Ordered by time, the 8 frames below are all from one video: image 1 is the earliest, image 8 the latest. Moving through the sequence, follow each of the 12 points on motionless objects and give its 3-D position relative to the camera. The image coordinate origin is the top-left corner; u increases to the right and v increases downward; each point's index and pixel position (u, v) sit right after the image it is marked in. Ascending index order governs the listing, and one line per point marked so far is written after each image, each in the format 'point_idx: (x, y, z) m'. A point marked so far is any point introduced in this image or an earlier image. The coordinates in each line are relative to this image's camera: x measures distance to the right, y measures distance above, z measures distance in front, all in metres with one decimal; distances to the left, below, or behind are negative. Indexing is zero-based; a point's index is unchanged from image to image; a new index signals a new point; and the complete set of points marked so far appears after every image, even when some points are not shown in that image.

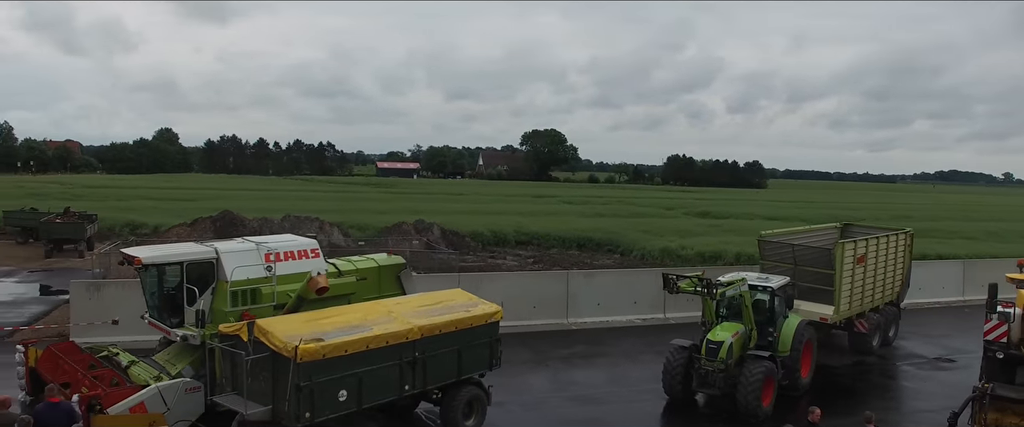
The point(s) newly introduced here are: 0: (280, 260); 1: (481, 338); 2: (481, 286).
0: (-3.5, -0.7, +9.5) m
1: (-0.4, -1.6, +8.2) m
2: (-0.7, -1.7, +14.7) m
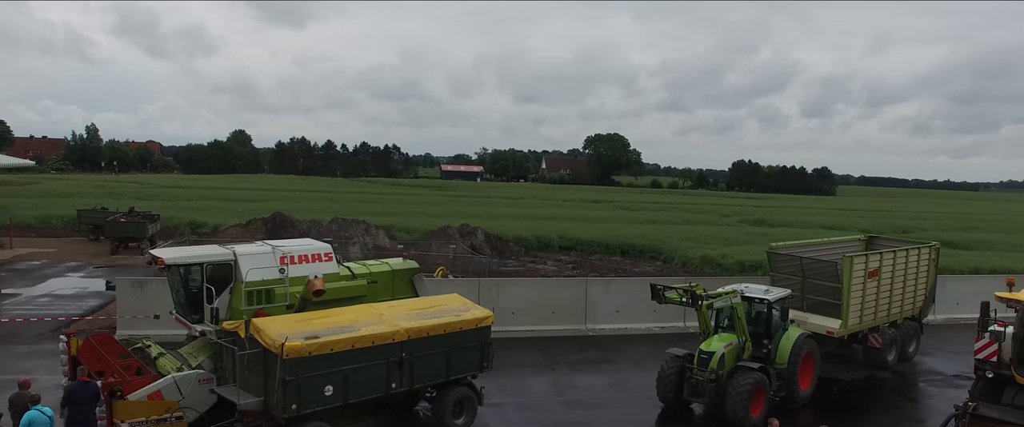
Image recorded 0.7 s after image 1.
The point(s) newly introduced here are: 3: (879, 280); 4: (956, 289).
0: (-3.5, -0.8, +10.2) m
1: (-0.5, -1.8, +8.6) m
2: (-0.3, -1.9, +15.1) m
3: (+7.1, -1.3, +12.2) m
4: (+11.4, -2.1, +18.0) m
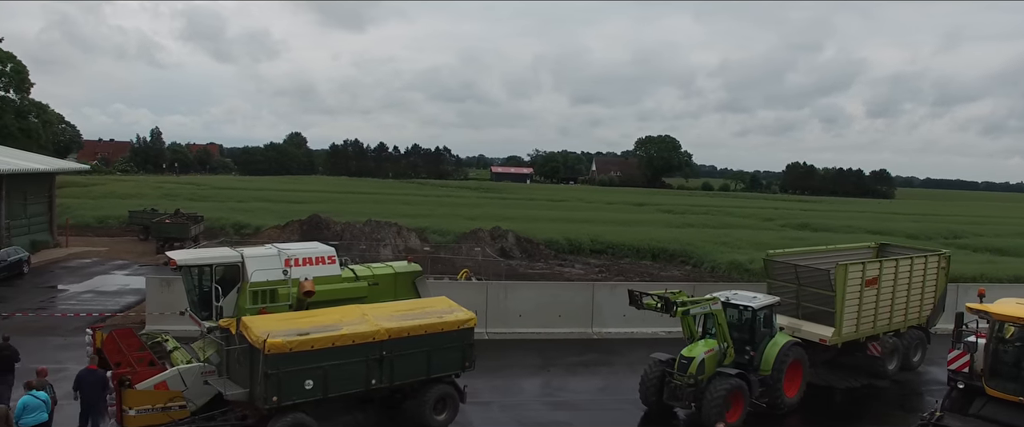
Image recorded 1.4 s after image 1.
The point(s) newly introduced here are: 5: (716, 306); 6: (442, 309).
0: (-3.7, -0.9, +10.9) m
1: (-0.8, -1.9, +9.1) m
2: (-0.1, -2.0, +15.5) m
3: (+7.0, -1.4, +12.1) m
4: (+11.7, -2.3, +17.5) m
5: (+3.1, -1.4, +9.6) m
6: (-1.0, -1.4, +9.3) m
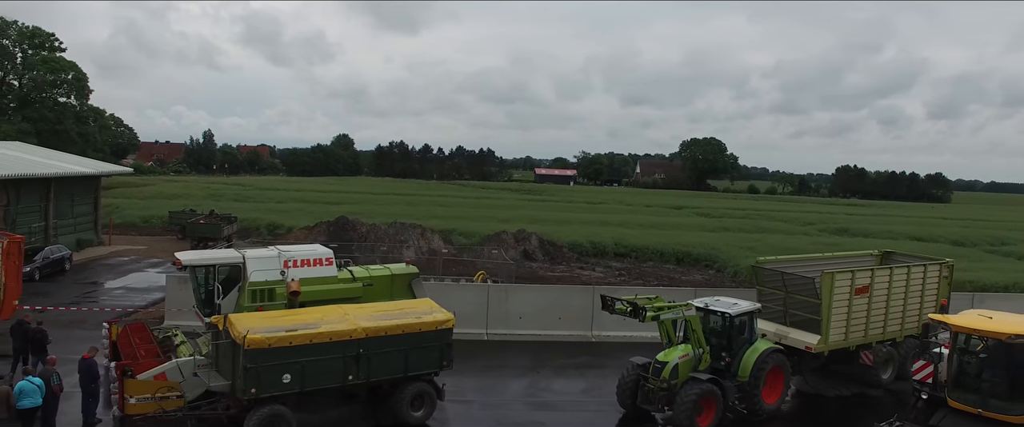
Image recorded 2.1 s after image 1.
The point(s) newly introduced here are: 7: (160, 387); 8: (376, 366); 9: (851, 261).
0: (-3.9, -0.9, +11.5) m
1: (-1.2, -1.9, +9.5) m
2: (-0.1, -2.1, +15.9) m
3: (+6.8, -1.6, +12.0) m
4: (+11.9, -2.5, +17.2) m
5: (+2.7, -1.5, +9.8) m
6: (-1.4, -1.5, +9.8) m
7: (-5.1, -2.5, +9.2) m
8: (-1.9, -2.2, +9.0) m
9: (+7.5, -1.0, +14.0) m
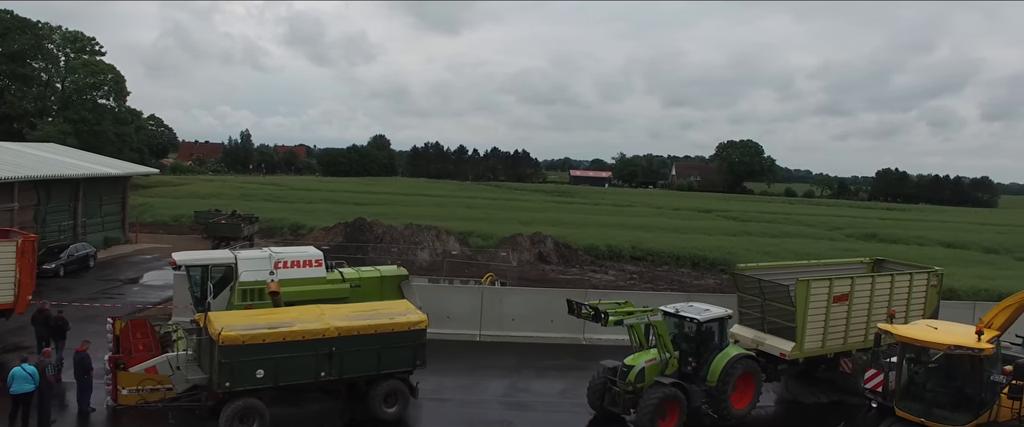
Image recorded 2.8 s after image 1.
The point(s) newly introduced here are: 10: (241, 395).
0: (-4.3, -1.0, +12.0) m
1: (-1.7, -2.0, +9.9) m
2: (-0.3, -2.2, +16.2) m
3: (+6.4, -1.7, +12.1) m
4: (+11.7, -2.7, +16.9) m
5: (+2.3, -1.7, +10.0) m
6: (-1.9, -1.6, +10.2) m
7: (-5.6, -2.6, +9.8) m
8: (-2.4, -2.3, +9.5) m
9: (+7.3, -1.2, +14.0) m
10: (-3.8, -2.6, +8.9) m
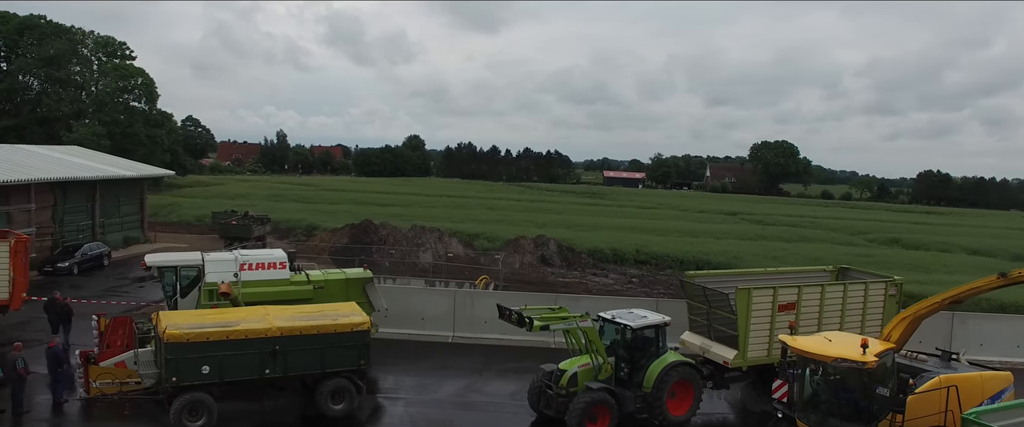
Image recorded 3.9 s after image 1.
0: (-5.2, -1.1, +12.7) m
1: (-2.7, -2.1, +10.5) m
2: (-1.0, -2.3, +16.7) m
3: (+5.5, -1.9, +12.2) m
4: (+11.0, -2.9, +16.9) m
5: (+1.2, -1.8, +10.4) m
6: (-2.9, -1.7, +10.8) m
7: (-6.6, -2.7, +10.5) m
8: (-3.5, -2.4, +10.1) m
9: (+6.4, -1.4, +14.2) m
10: (-4.9, -2.7, +9.6) m
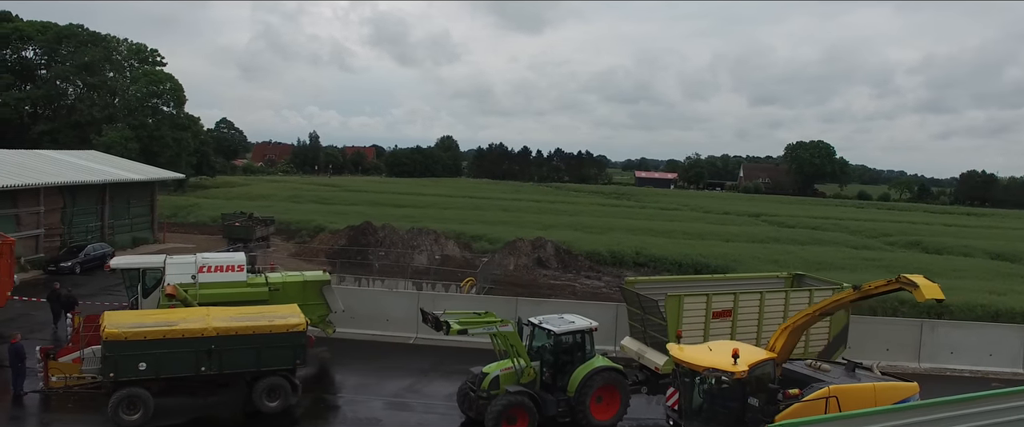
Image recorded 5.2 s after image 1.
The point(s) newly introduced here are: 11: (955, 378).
0: (-6.4, -1.2, +13.4) m
1: (-4.0, -2.3, +11.0) m
2: (-2.0, -2.5, +17.2) m
3: (+4.3, -2.1, +12.4) m
4: (+10.0, -3.1, +16.8) m
5: (0.0, -1.9, +10.8) m
6: (-4.1, -1.8, +11.3) m
7: (-7.9, -2.8, +11.2) m
8: (-4.8, -2.5, +10.7) m
9: (+5.3, -1.6, +14.3) m
10: (-6.2, -2.8, +10.2) m
11: (+11.3, -4.2, +16.1) m
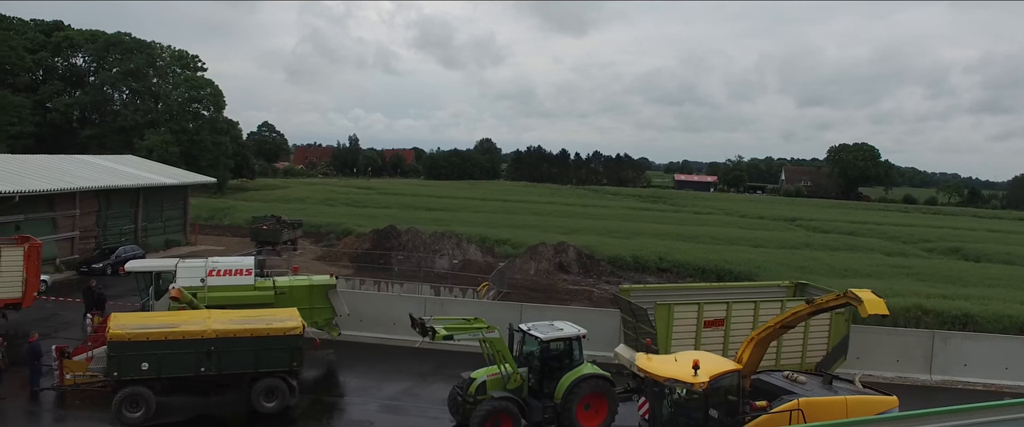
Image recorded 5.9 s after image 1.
0: (-6.5, -1.4, +13.9) m
1: (-4.2, -2.4, +11.5) m
2: (-1.9, -2.6, +17.5) m
3: (+4.1, -2.2, +12.4) m
4: (+10.1, -3.3, +16.4) m
5: (-0.3, -2.1, +11.0) m
6: (-4.3, -2.0, +11.7) m
7: (-8.1, -2.9, +11.9) m
8: (-5.0, -2.6, +11.1) m
9: (+5.3, -1.7, +14.2) m
10: (-6.5, -2.9, +10.8) m
11: (+11.3, -4.4, +15.6) m
